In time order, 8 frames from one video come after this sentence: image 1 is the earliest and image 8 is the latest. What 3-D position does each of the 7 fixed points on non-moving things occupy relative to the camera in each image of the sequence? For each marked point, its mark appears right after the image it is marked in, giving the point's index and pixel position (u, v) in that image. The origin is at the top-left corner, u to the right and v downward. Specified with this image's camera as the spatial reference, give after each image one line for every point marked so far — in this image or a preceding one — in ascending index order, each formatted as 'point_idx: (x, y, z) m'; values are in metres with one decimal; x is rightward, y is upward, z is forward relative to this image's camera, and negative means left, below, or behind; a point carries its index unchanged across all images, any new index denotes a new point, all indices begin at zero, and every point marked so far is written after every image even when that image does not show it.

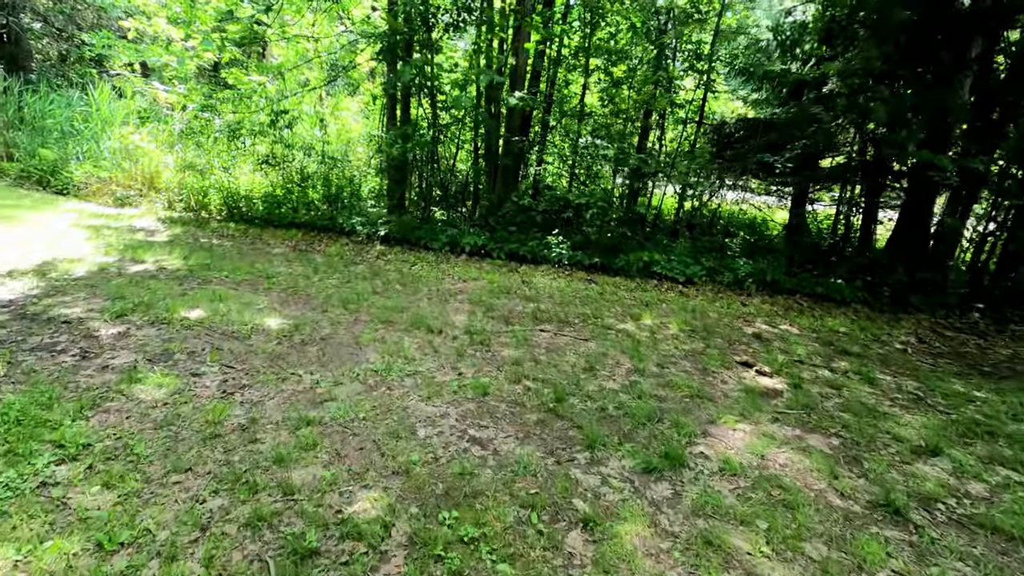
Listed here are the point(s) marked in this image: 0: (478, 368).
0: (-0.2, -0.5, +3.6) m
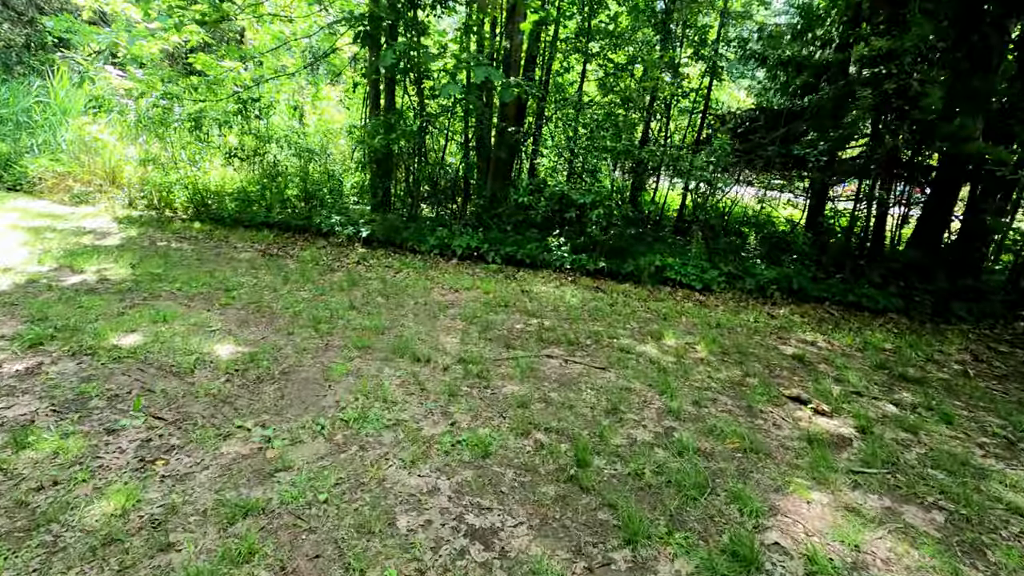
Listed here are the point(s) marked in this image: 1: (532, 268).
0: (-0.2, -0.7, +2.9) m
1: (+0.2, +0.2, +6.5) m
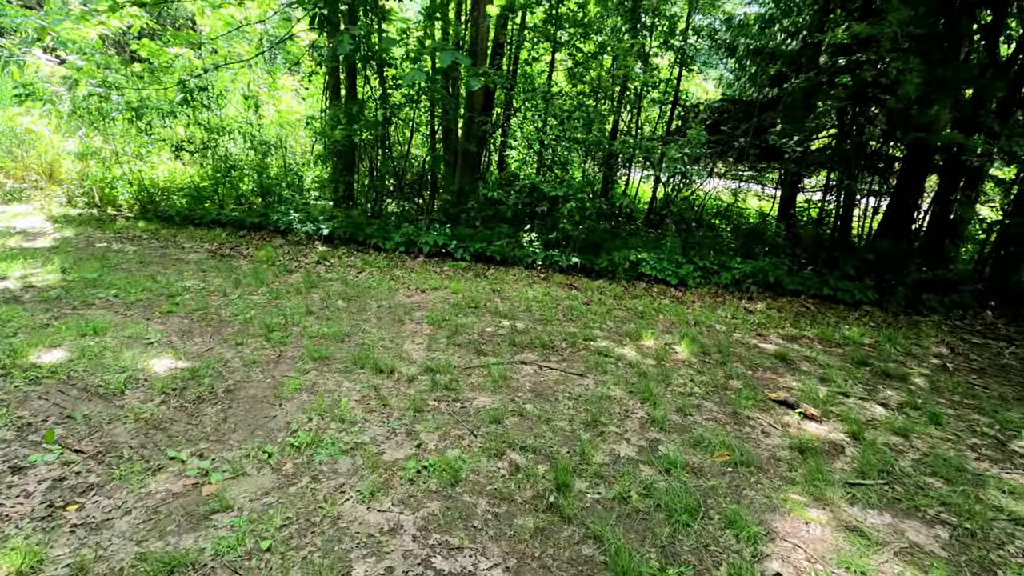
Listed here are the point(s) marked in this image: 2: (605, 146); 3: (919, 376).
0: (-0.3, -0.7, +2.6) m
1: (-0.1, +0.3, +6.2) m
2: (+1.0, +1.7, +6.5) m
3: (+3.0, -0.6, +3.9) m
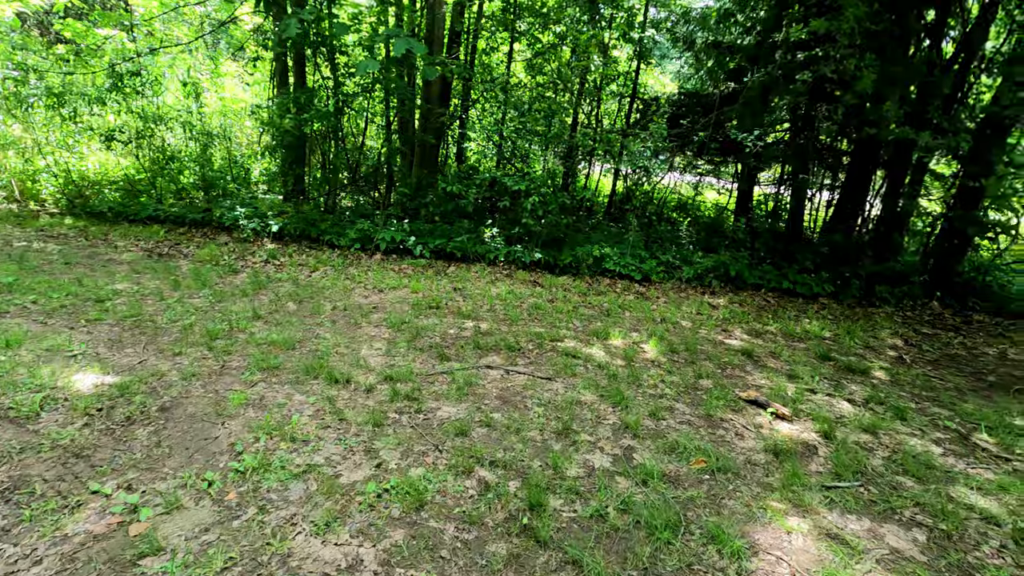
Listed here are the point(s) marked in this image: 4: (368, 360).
0: (-0.5, -0.7, +2.4) m
1: (-0.5, +0.3, +6.0) m
2: (+0.6, +1.8, +6.4) m
3: (+2.7, -0.6, +3.9) m
4: (-0.9, -0.4, +3.3) m
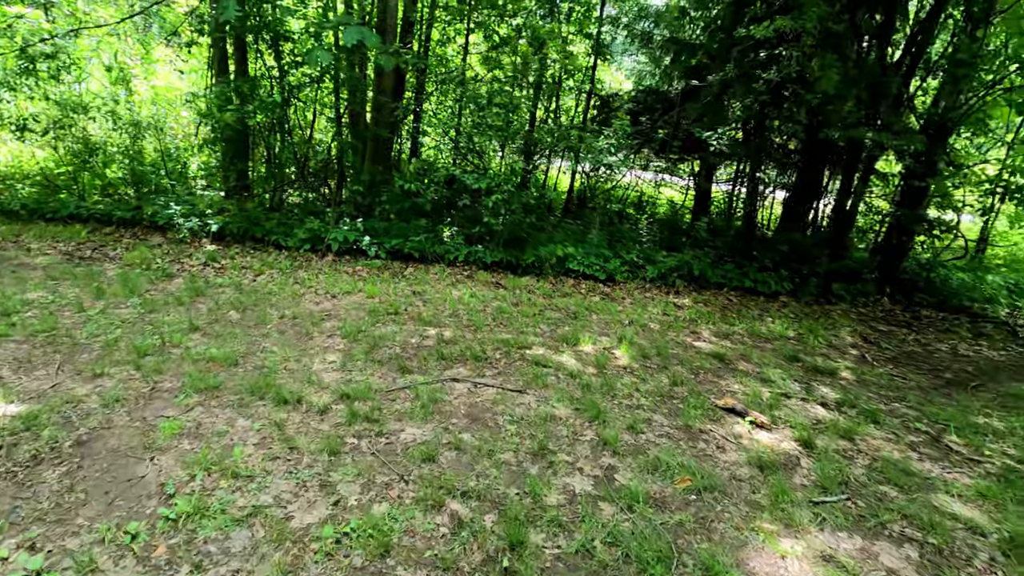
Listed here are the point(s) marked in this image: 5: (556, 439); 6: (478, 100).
0: (-0.6, -0.8, +2.1) m
1: (-1.0, +0.3, +5.7) m
2: (+0.1, +1.8, +6.2) m
3: (+2.5, -0.6, +3.9) m
4: (-1.1, -0.5, +3.0) m
5: (+0.2, -0.7, +2.6) m
6: (-0.4, +2.2, +6.1) m
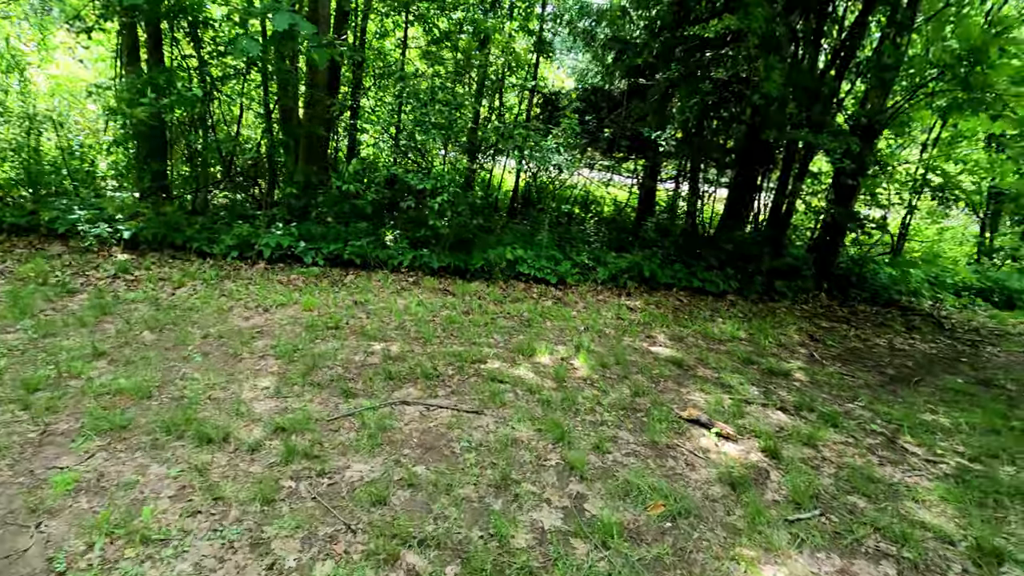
0: (-0.7, -0.9, +1.9) m
1: (-1.5, +0.2, +5.4) m
2: (-0.5, +1.7, +5.9) m
3: (+2.1, -0.6, +4.0) m
4: (-1.3, -0.6, +2.7) m
5: (0.0, -0.8, +2.4) m
6: (-1.0, +2.1, +5.8) m
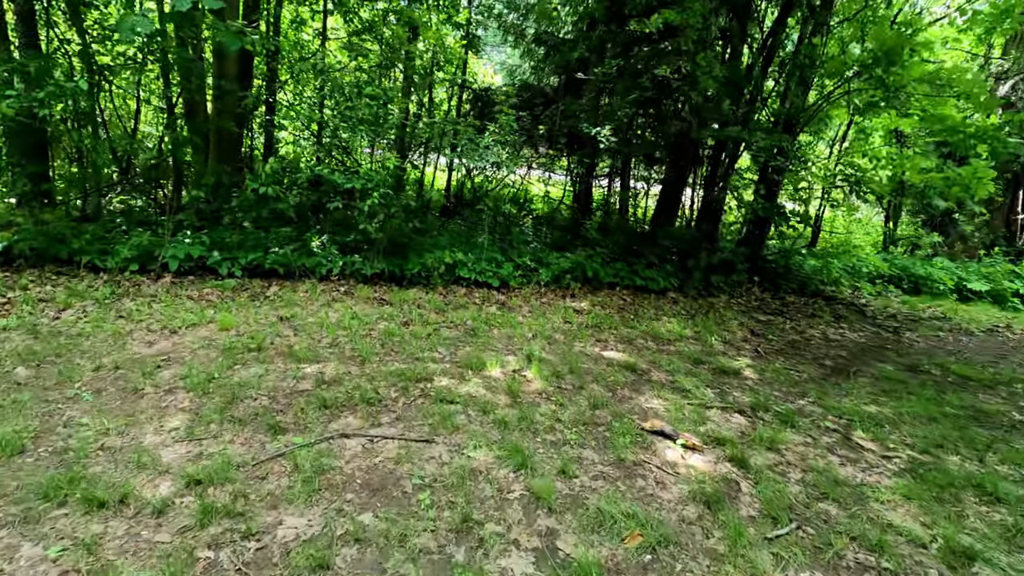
0: (-0.8, -1.0, +1.5) m
1: (-2.1, +0.1, +4.9) m
2: (-1.2, +1.6, +5.6) m
3: (+1.7, -0.6, +3.9) m
4: (-1.5, -0.7, +2.3) m
5: (-0.1, -0.9, +2.1) m
6: (-1.7, +2.0, +5.4) m
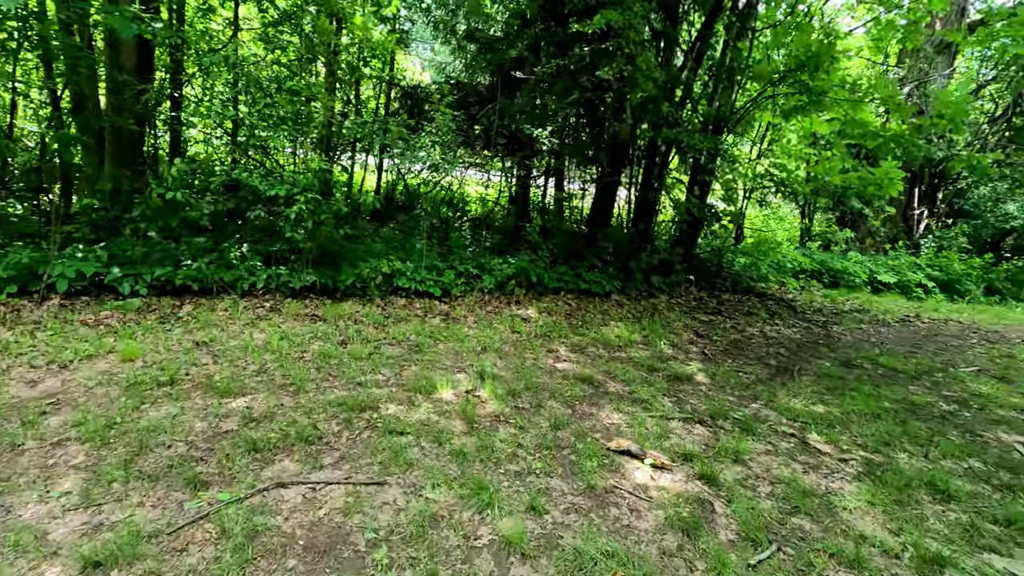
0: (-0.8, -1.1, +1.2) m
1: (-2.5, -0.1, +4.4) m
2: (-1.8, +1.5, +5.1) m
3: (+1.4, -0.6, +3.9) m
4: (-1.6, -0.8, +1.8) m
5: (-0.2, -0.9, +1.9) m
6: (-2.3, +1.9, +4.9) m
